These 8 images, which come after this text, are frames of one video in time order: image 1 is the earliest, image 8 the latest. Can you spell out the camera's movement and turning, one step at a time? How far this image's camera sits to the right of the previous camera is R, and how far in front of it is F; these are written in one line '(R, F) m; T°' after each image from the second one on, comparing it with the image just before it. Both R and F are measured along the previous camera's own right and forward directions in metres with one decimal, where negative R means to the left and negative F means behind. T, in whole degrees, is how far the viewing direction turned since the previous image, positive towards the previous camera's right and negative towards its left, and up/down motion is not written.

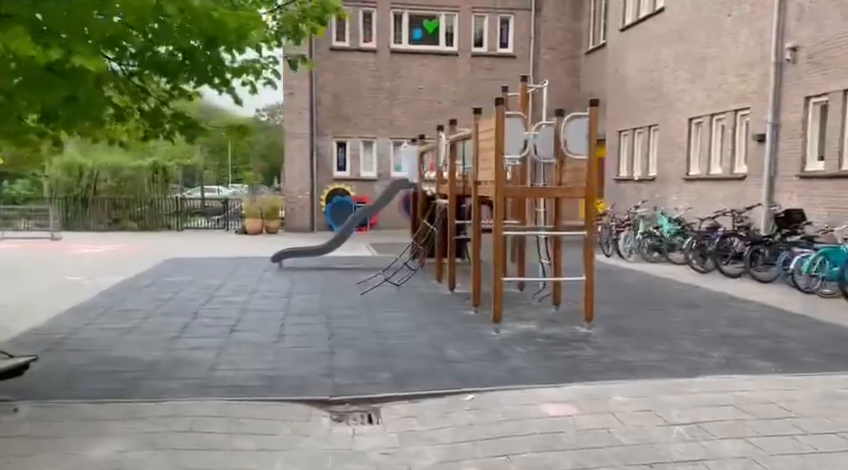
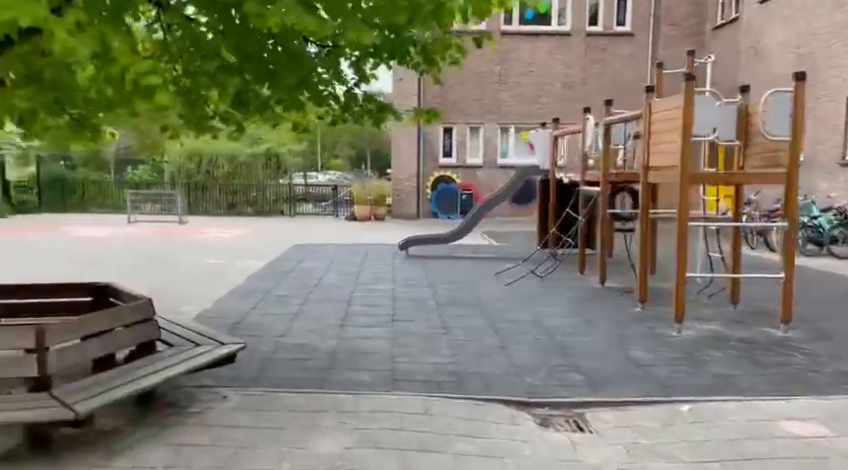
(-0.5, +0.2) m; -8°
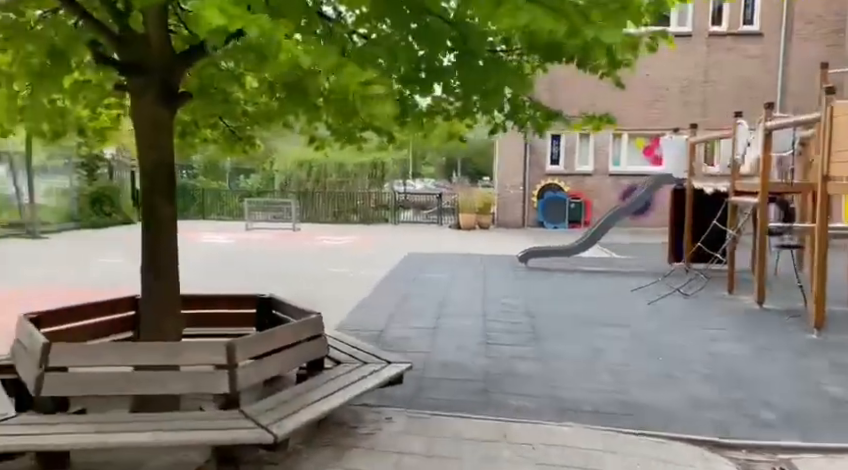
(-0.3, +0.2) m; -8°
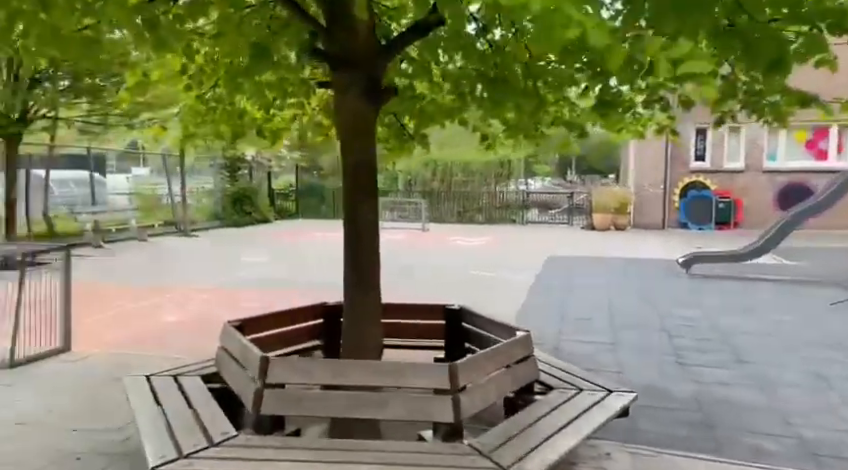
(-0.4, +0.3) m; -9°
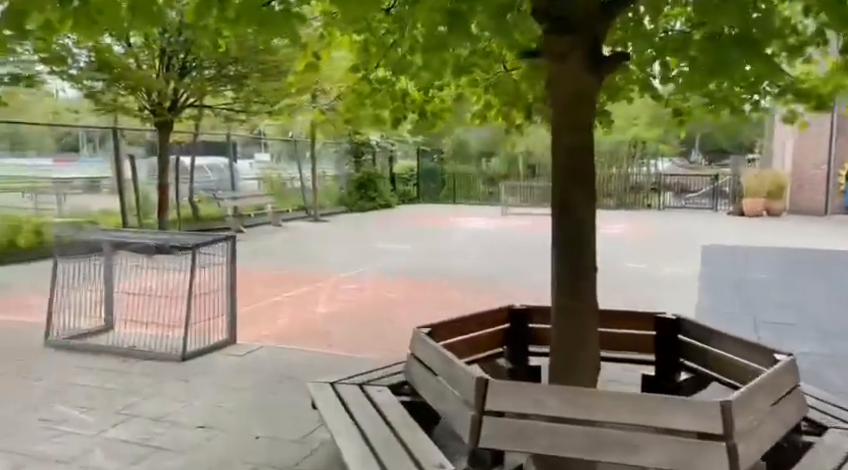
(-0.4, +0.4) m; -9°
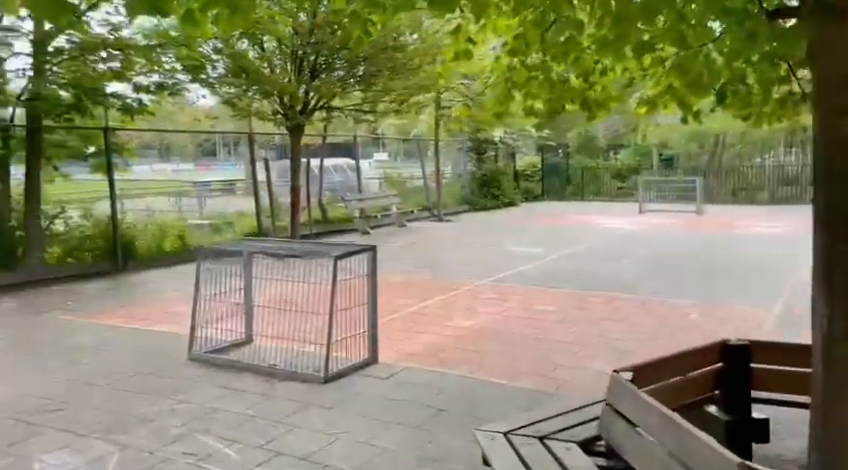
(-0.2, +0.5) m; -9°
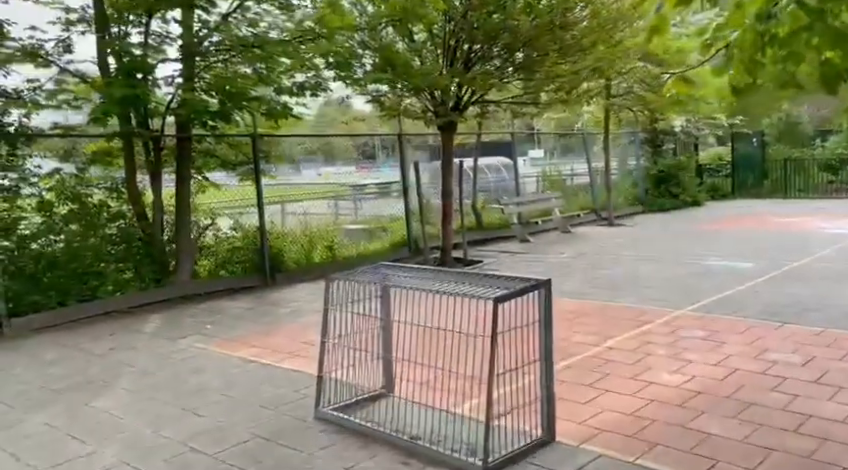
(-0.2, +1.3) m; -12°
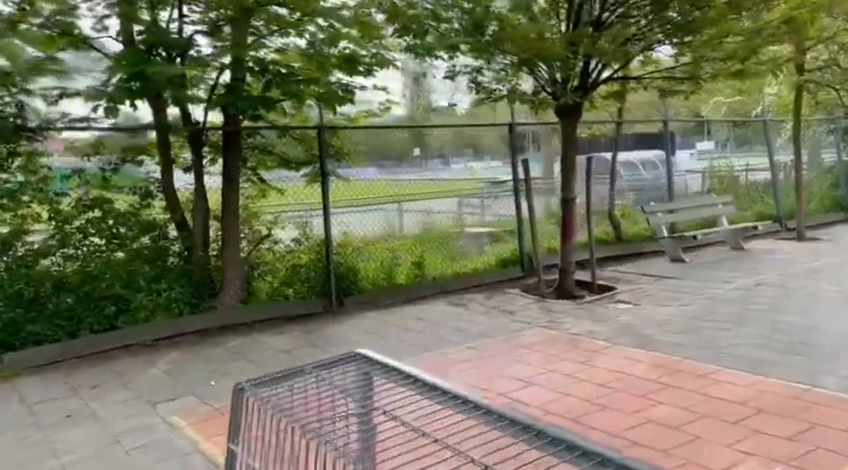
(+0.5, +2.1) m; -12°
